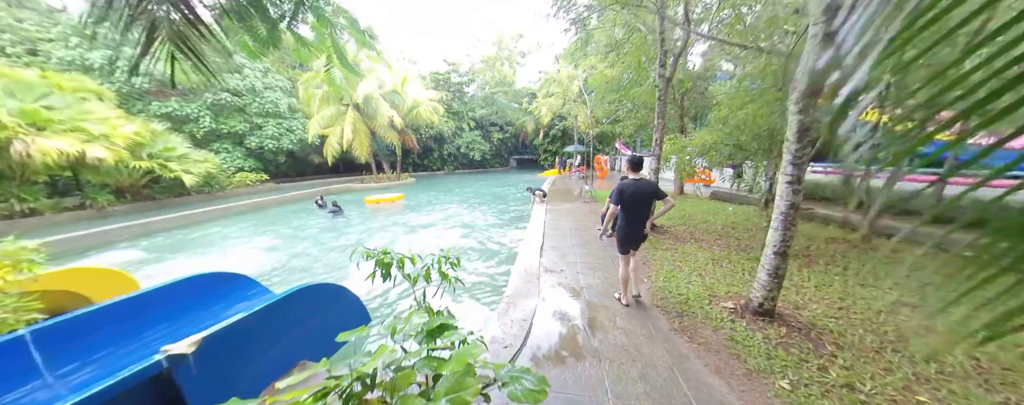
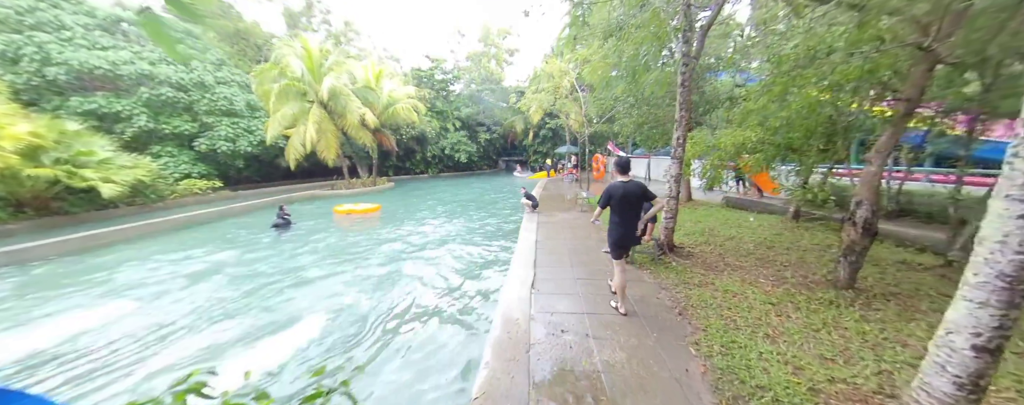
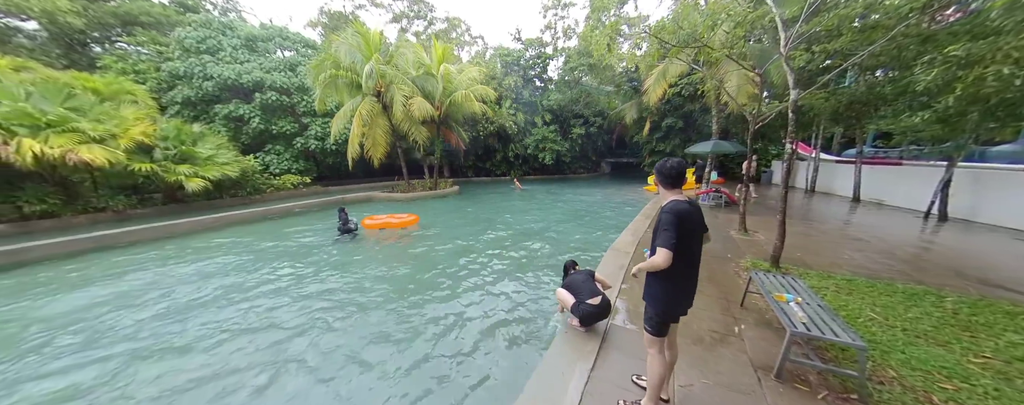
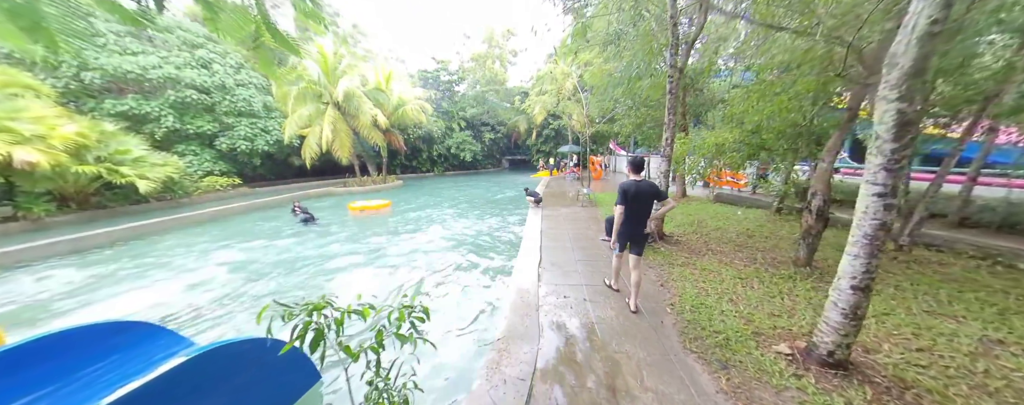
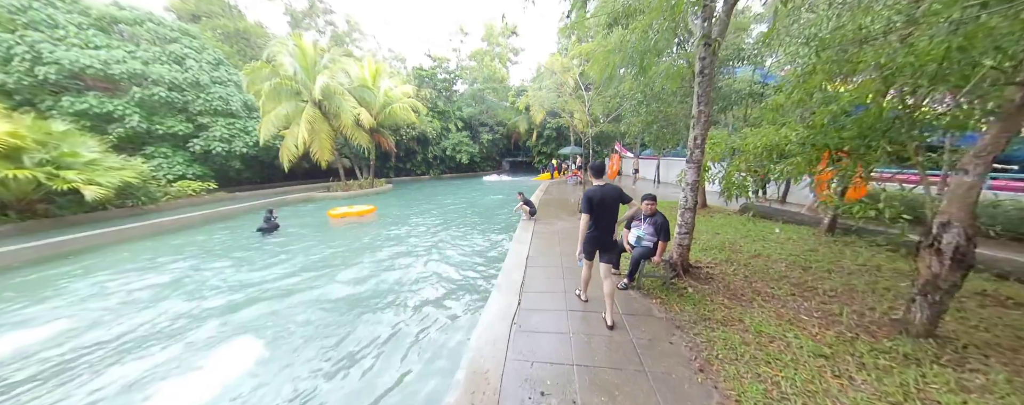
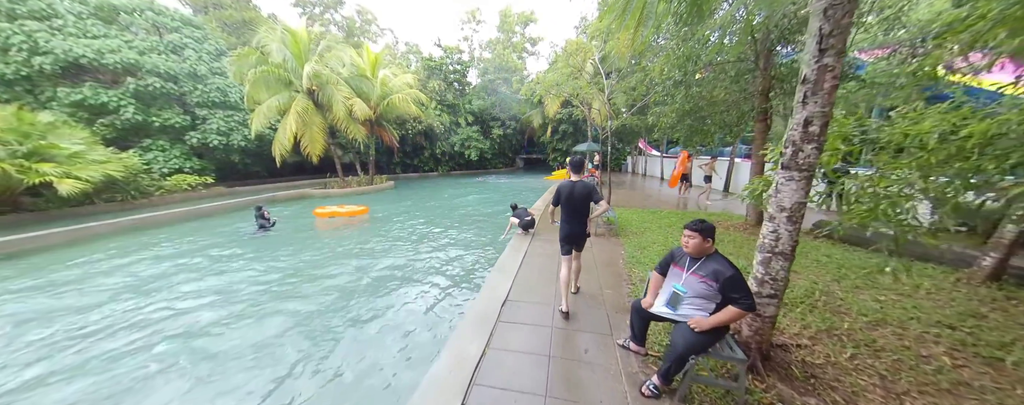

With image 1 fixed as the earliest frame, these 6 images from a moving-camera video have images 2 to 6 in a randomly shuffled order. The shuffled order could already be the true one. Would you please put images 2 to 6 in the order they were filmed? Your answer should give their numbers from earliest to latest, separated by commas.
4, 2, 5, 6, 3
